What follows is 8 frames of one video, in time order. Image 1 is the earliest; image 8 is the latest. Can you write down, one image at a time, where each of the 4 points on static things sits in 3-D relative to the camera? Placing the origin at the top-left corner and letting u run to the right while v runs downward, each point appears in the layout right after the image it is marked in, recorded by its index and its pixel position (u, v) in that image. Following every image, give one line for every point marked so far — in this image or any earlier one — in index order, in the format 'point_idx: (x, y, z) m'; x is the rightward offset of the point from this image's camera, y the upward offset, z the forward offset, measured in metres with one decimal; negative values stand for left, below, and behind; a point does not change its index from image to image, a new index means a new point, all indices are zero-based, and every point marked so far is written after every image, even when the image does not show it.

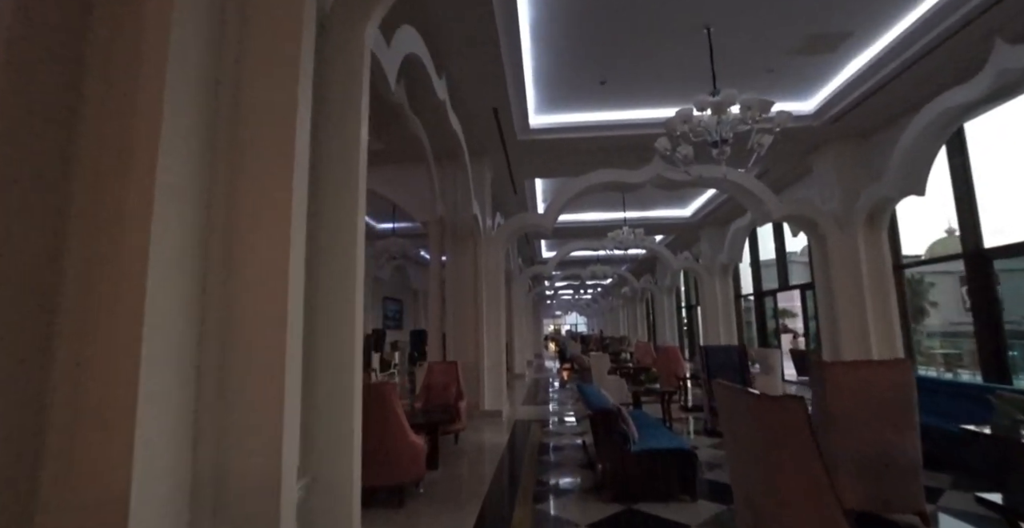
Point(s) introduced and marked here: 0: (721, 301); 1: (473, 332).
0: (+5.5, -1.0, +12.6) m
1: (-0.6, -1.1, +7.5) m
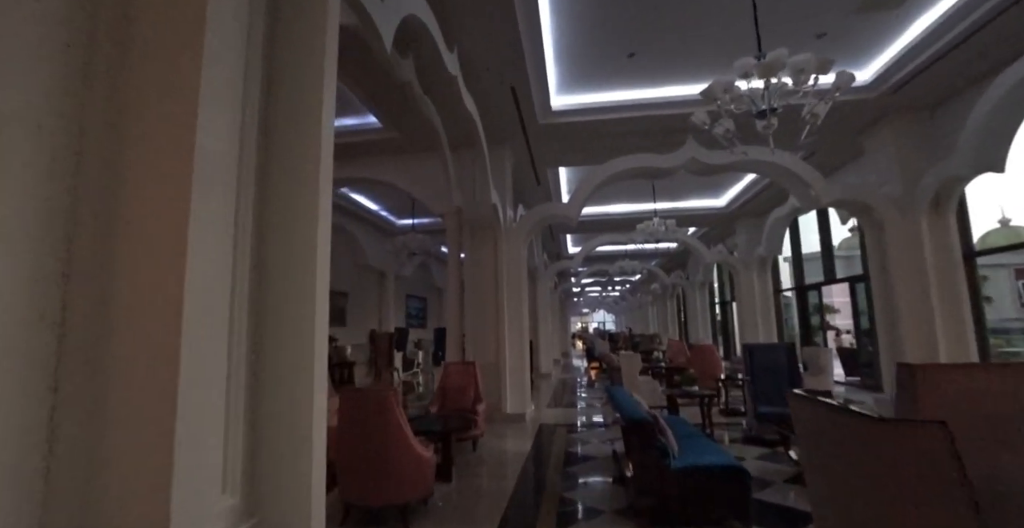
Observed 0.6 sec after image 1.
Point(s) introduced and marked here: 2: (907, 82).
0: (+6.1, -0.8, +11.9) m
1: (-0.3, -1.0, +7.1) m
2: (+4.7, +2.2, +5.7) m
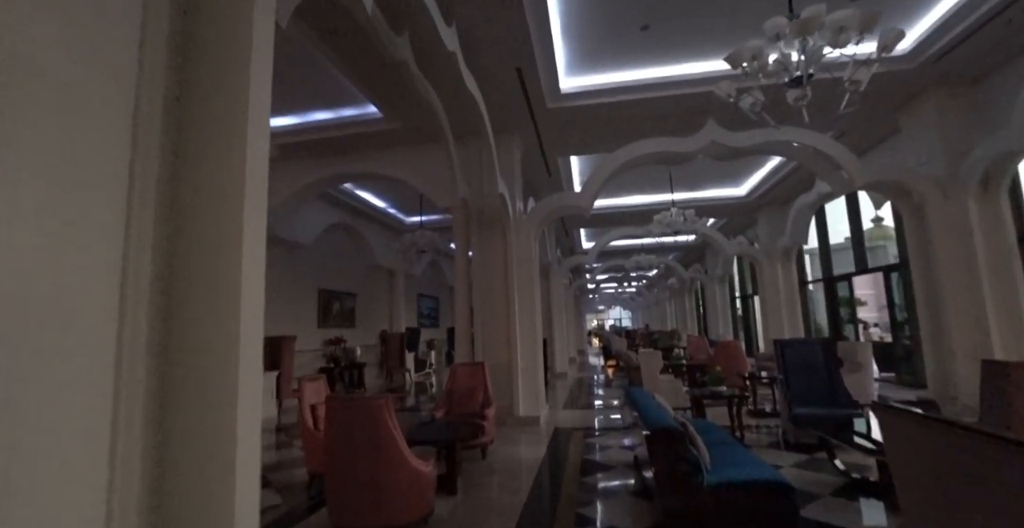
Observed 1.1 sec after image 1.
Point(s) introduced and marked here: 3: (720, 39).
0: (+6.4, -0.6, +11.3) m
1: (-0.1, -0.9, +6.7) m
2: (+4.8, +2.3, +5.2) m
3: (+2.3, +2.4, +5.2) m
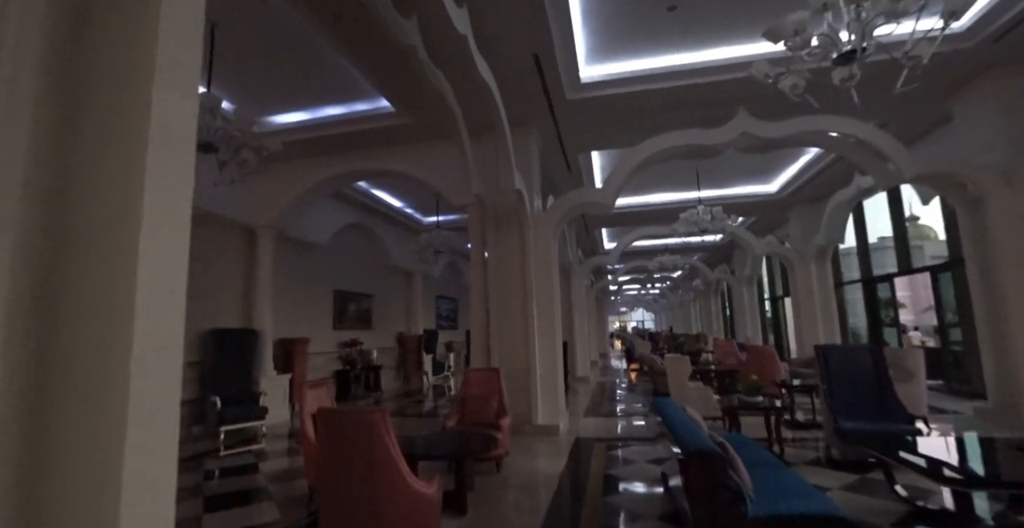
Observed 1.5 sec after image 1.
0: (+6.9, -0.6, +10.7) m
1: (+0.1, -0.9, +6.4) m
2: (+4.9, +2.3, +4.6) m
3: (+2.4, +2.5, +4.8) m
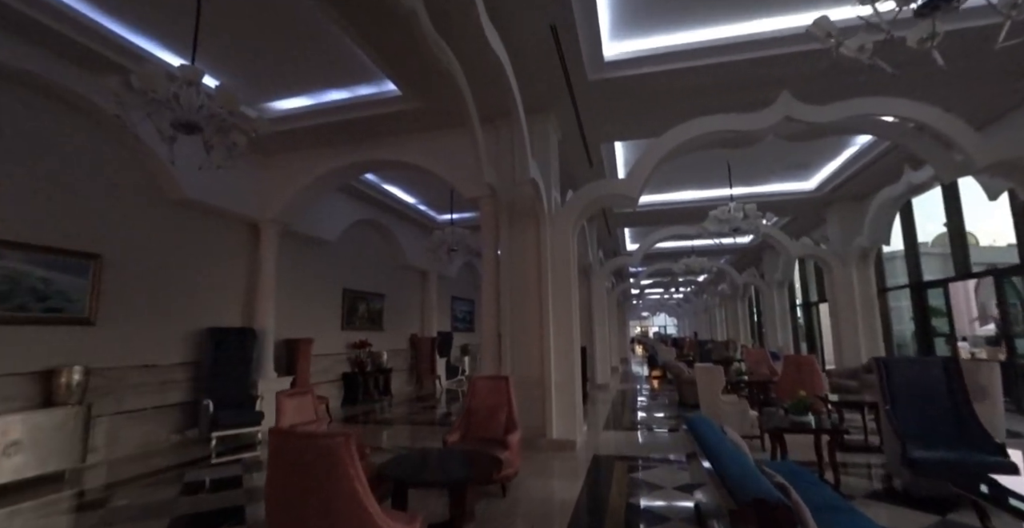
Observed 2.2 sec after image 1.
0: (+7.2, -0.7, +9.9) m
1: (+0.3, -0.9, +5.9) m
2: (+5.1, +2.3, +3.9) m
3: (+2.6, +2.5, +4.2) m
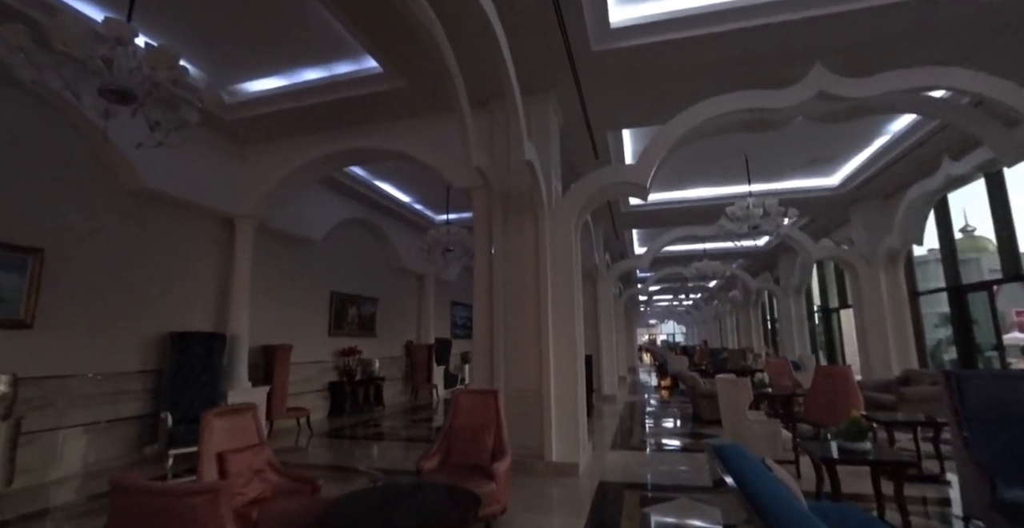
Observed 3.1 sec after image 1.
0: (+7.2, -0.7, +9.1) m
1: (+0.2, -0.9, +5.2) m
2: (+5.0, +2.4, +3.3) m
3: (+2.5, +2.5, +3.5) m
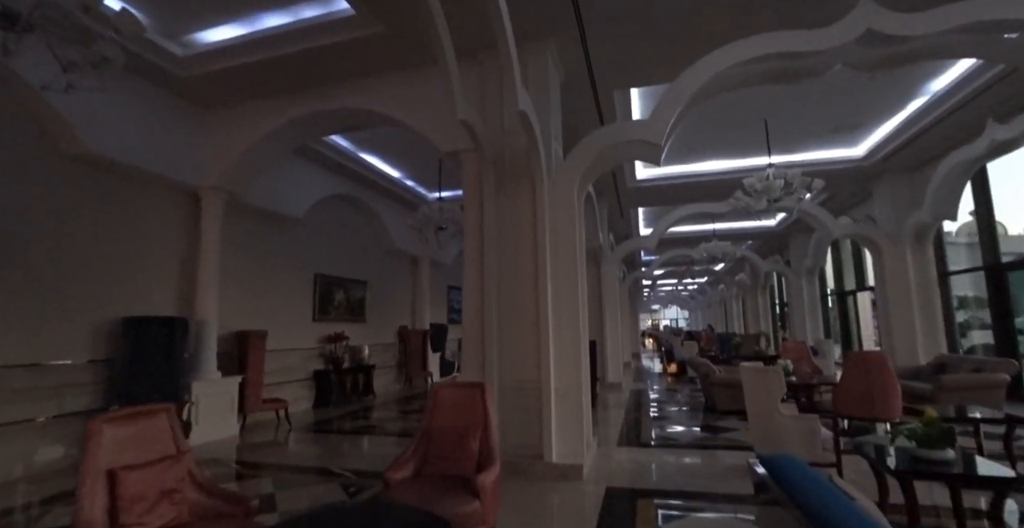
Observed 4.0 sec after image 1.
0: (+7.2, -0.3, +8.5) m
1: (+0.2, -0.6, +4.6) m
2: (+4.9, +2.6, +2.5) m
3: (+2.4, +2.7, +2.8) m
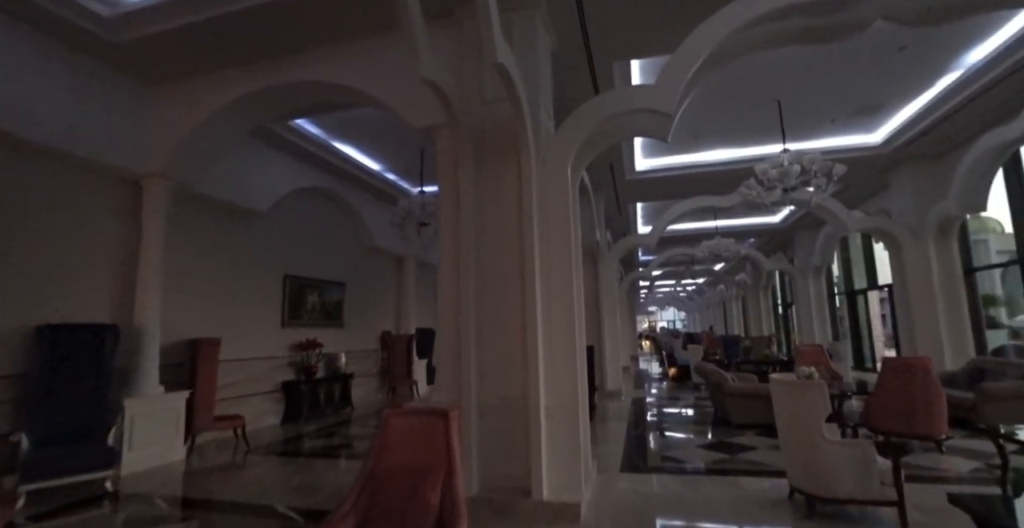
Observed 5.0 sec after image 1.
0: (+7.0, -0.2, +7.8) m
1: (+0.1, -0.6, +3.9) m
2: (+4.8, +2.7, +1.9) m
3: (+2.3, +2.8, +2.1) m
